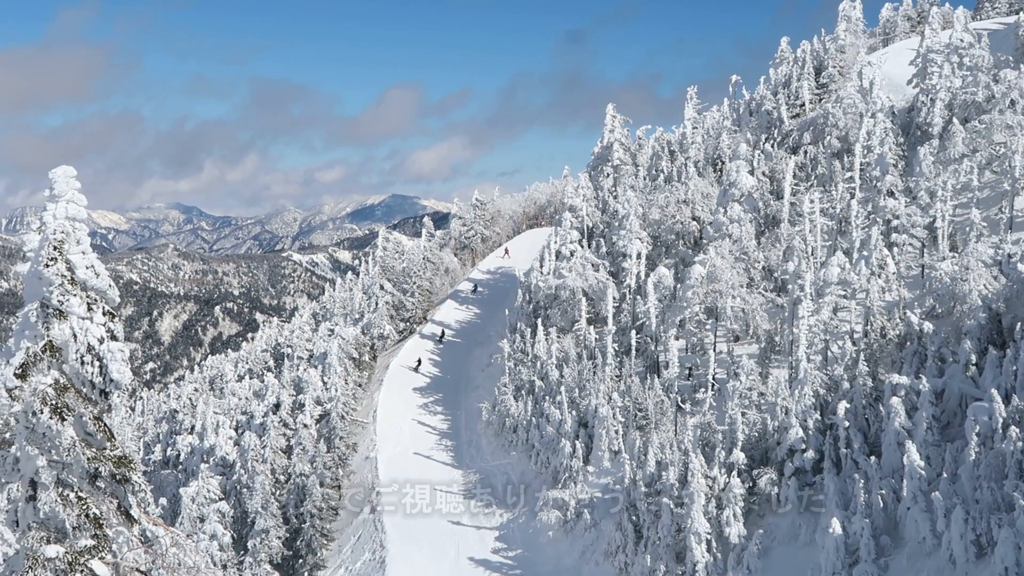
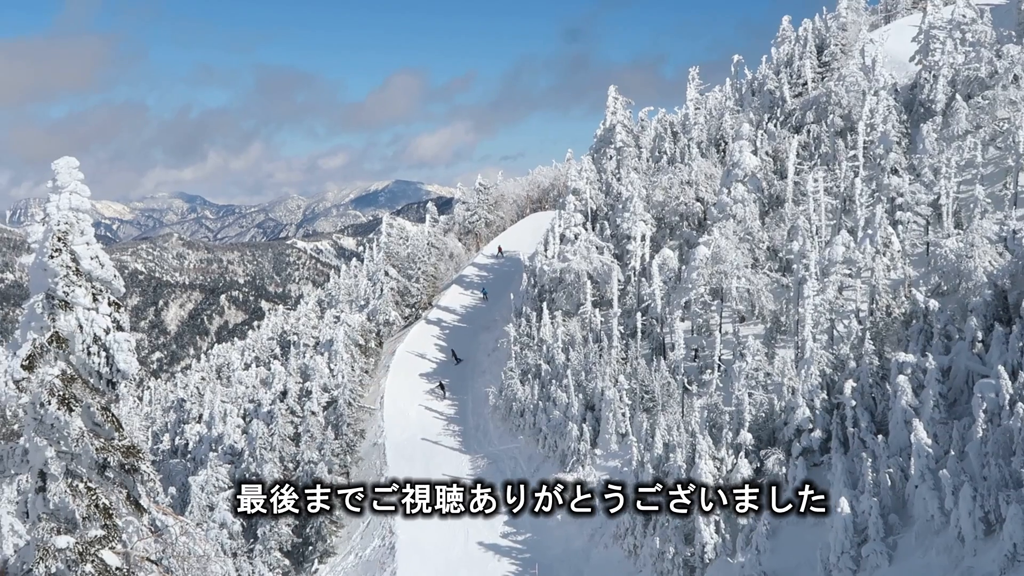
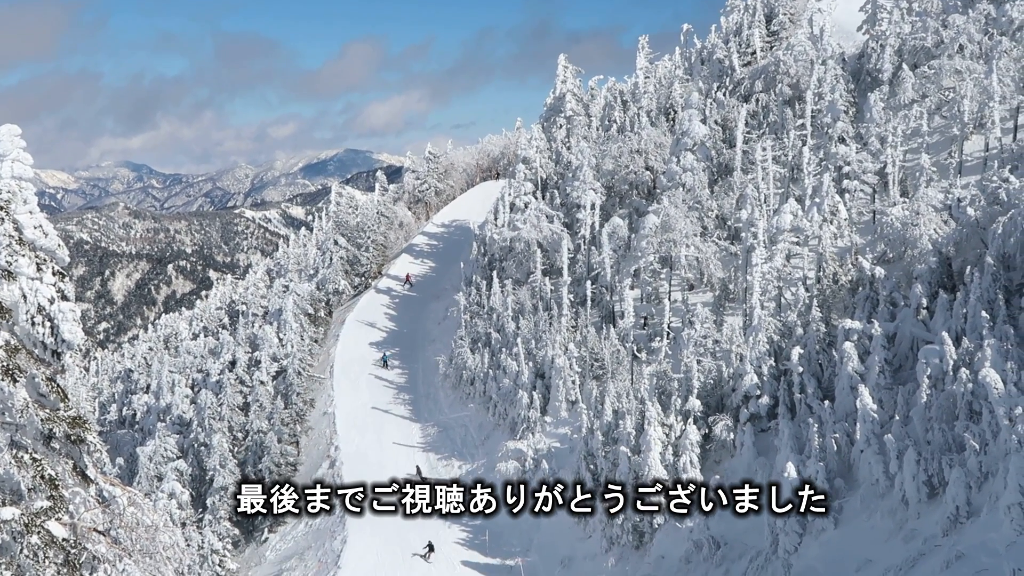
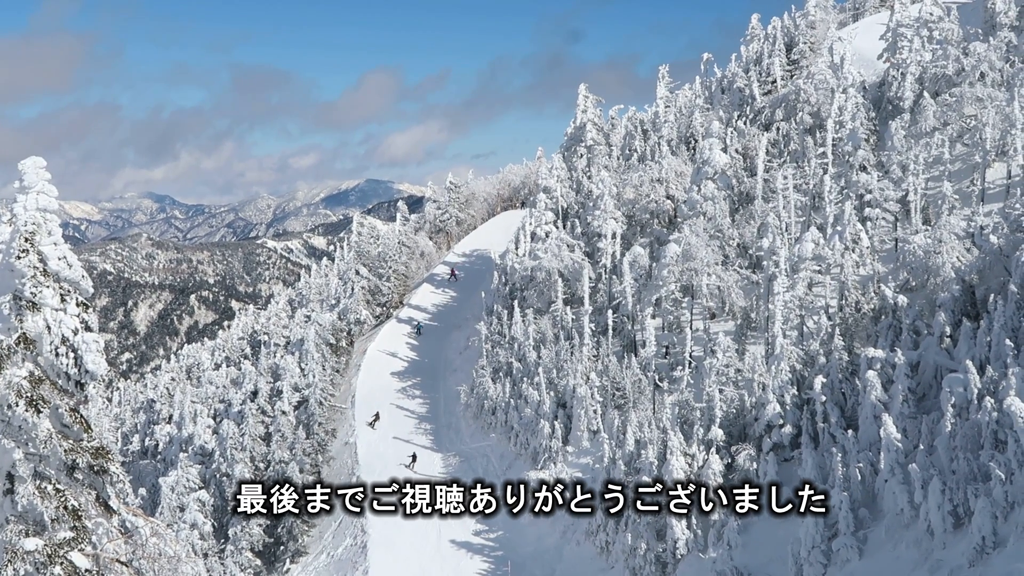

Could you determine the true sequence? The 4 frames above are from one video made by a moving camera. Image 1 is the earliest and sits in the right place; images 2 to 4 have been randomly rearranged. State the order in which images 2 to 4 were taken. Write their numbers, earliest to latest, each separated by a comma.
2, 4, 3
